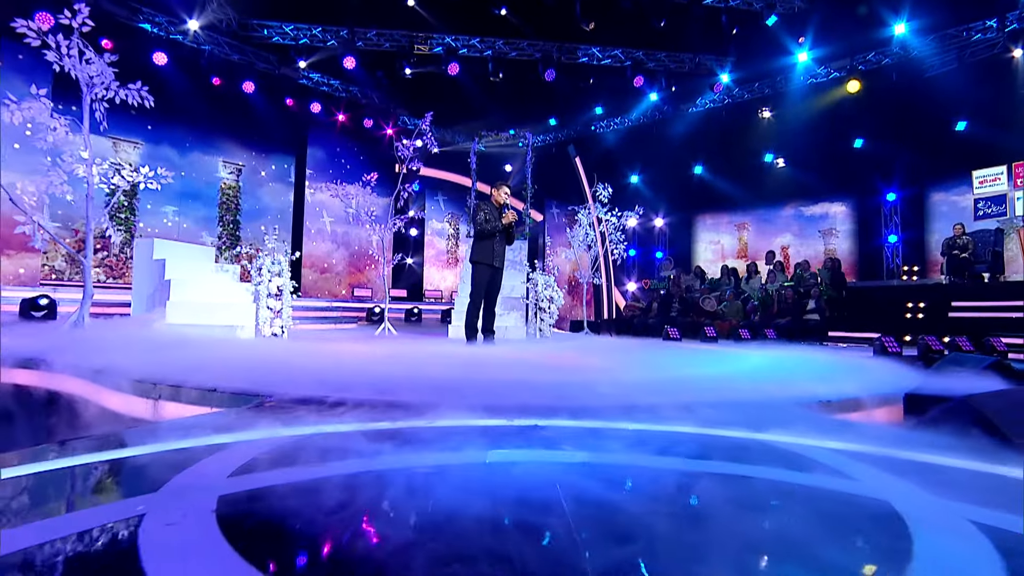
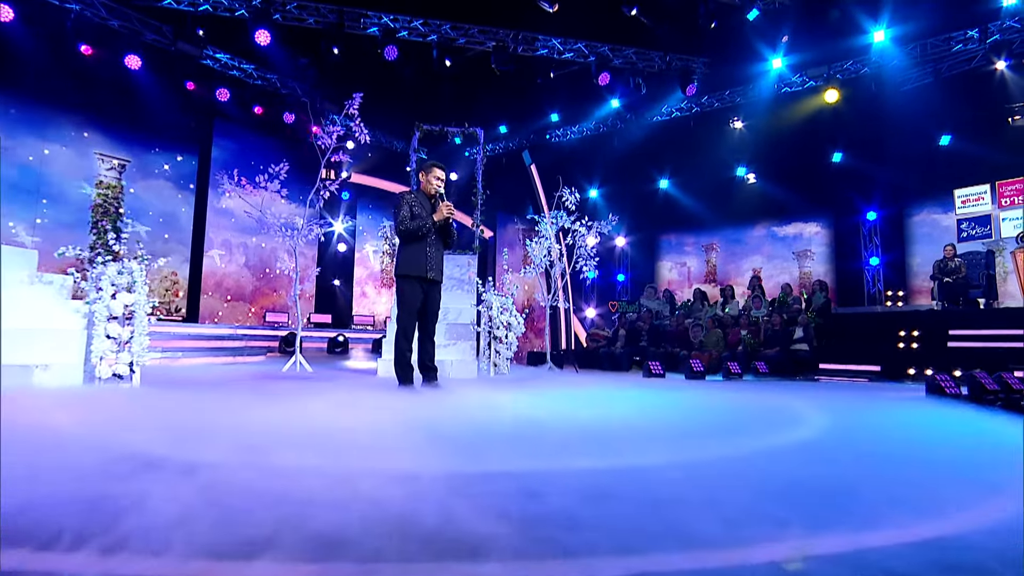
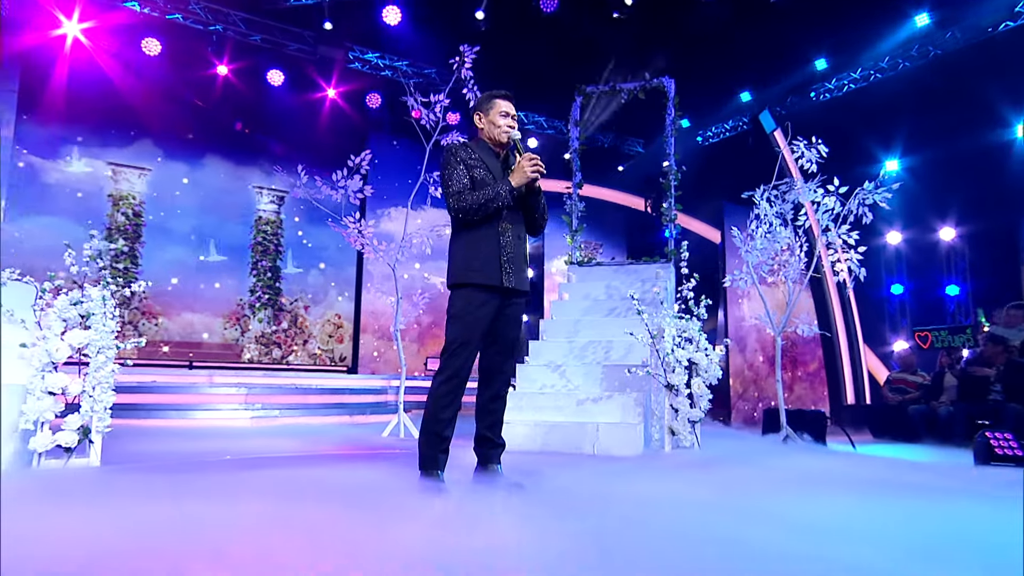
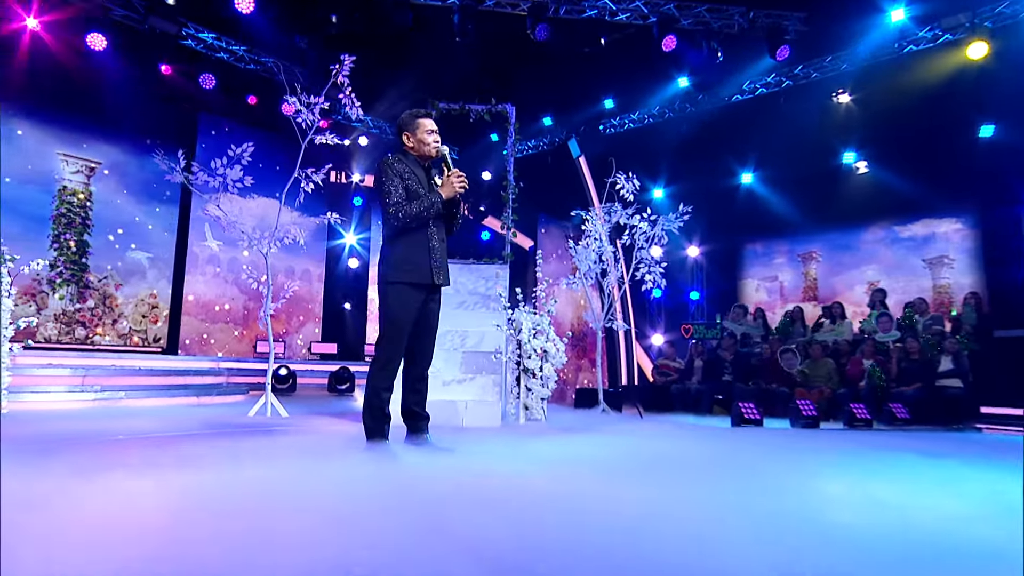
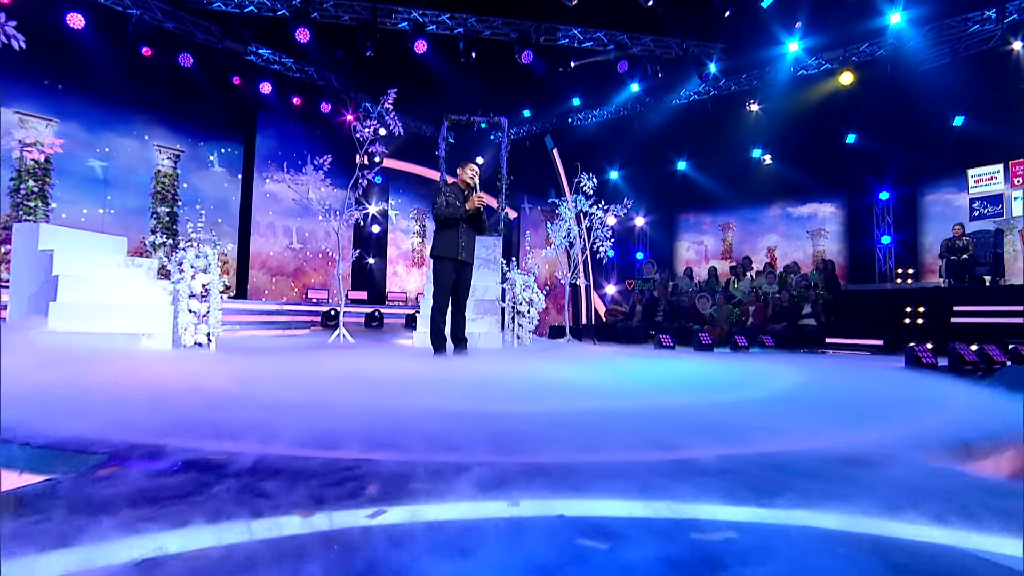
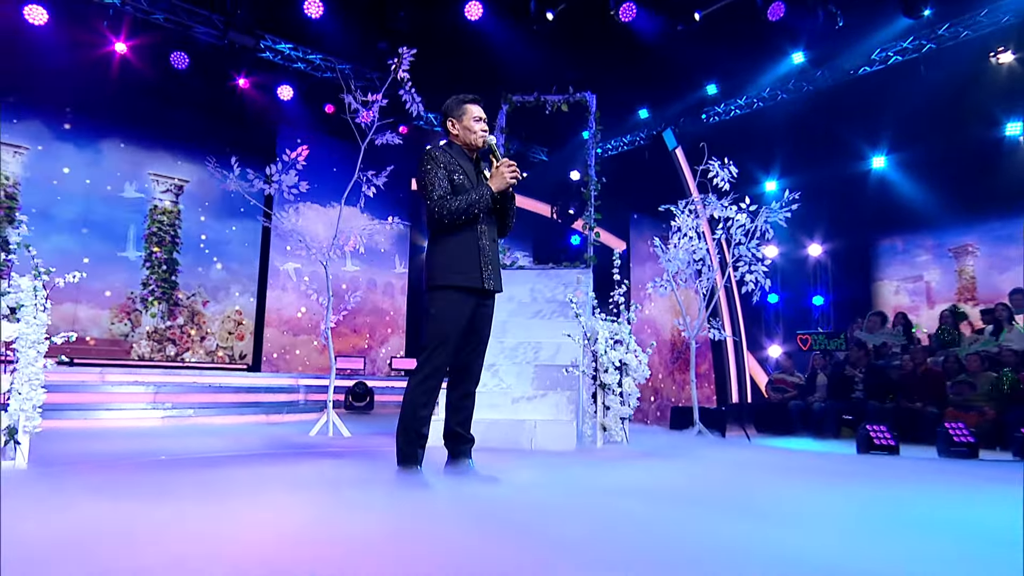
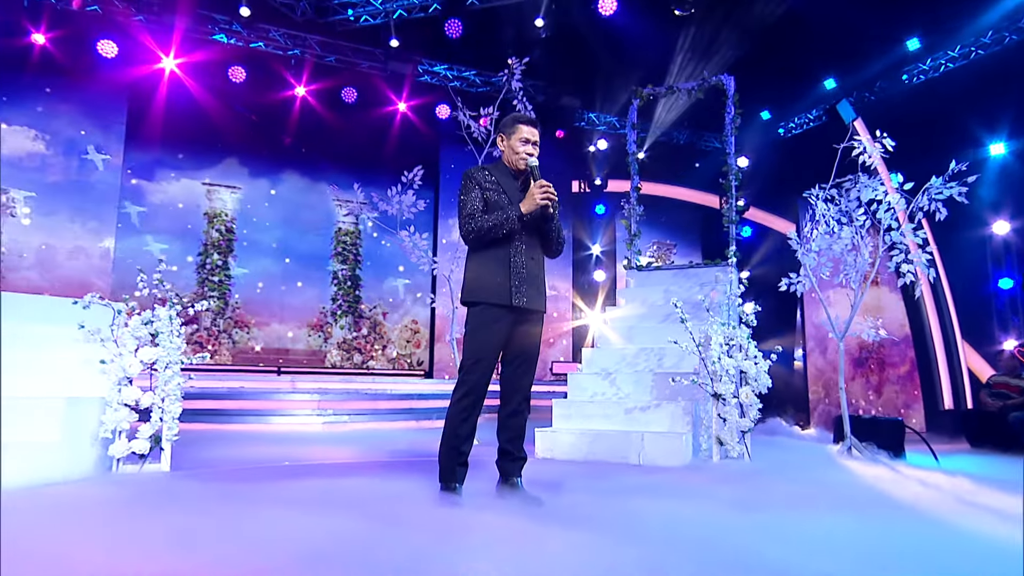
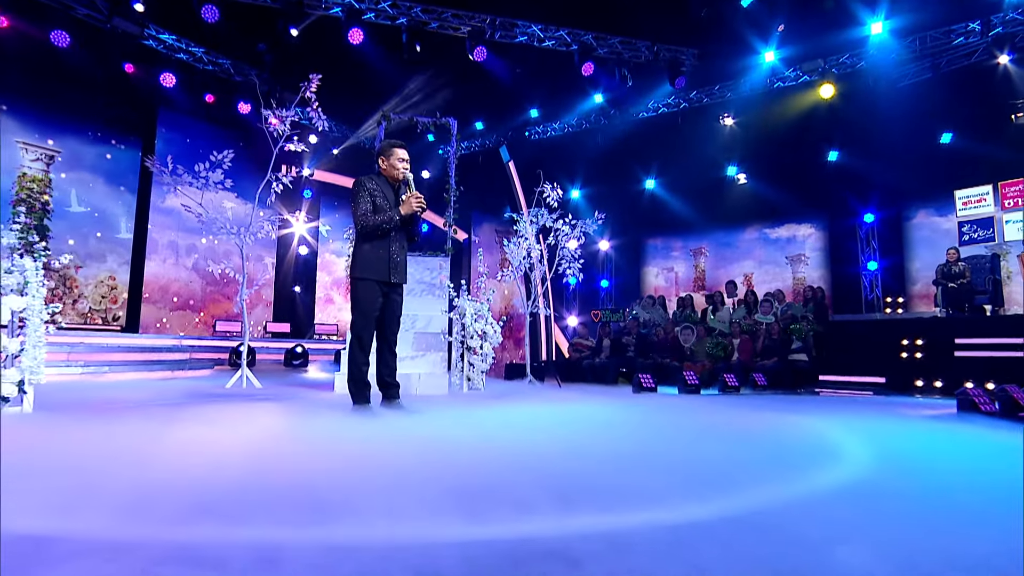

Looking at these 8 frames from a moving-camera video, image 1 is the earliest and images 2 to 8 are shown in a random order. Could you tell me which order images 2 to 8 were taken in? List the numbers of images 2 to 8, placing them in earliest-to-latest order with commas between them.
5, 2, 8, 4, 6, 3, 7
